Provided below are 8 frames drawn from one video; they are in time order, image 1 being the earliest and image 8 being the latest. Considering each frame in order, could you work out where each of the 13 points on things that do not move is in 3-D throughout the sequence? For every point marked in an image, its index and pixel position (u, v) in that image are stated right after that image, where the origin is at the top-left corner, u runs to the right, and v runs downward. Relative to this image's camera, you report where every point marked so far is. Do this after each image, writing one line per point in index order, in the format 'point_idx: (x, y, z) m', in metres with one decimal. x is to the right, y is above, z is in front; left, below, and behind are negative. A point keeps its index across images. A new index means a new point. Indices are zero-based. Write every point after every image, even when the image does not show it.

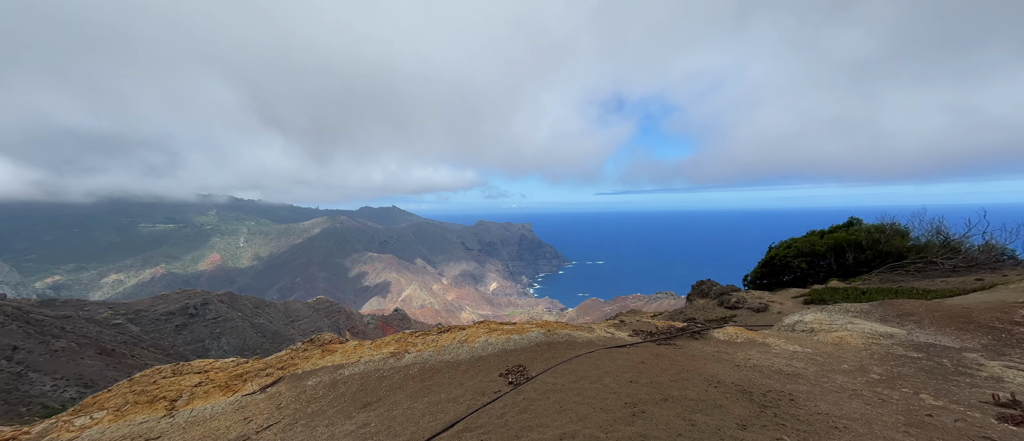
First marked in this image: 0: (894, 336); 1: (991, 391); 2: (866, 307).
0: (+13.9, -4.2, +12.7) m
1: (+12.9, -4.6, +9.4) m
2: (+15.1, -3.7, +15.0) m
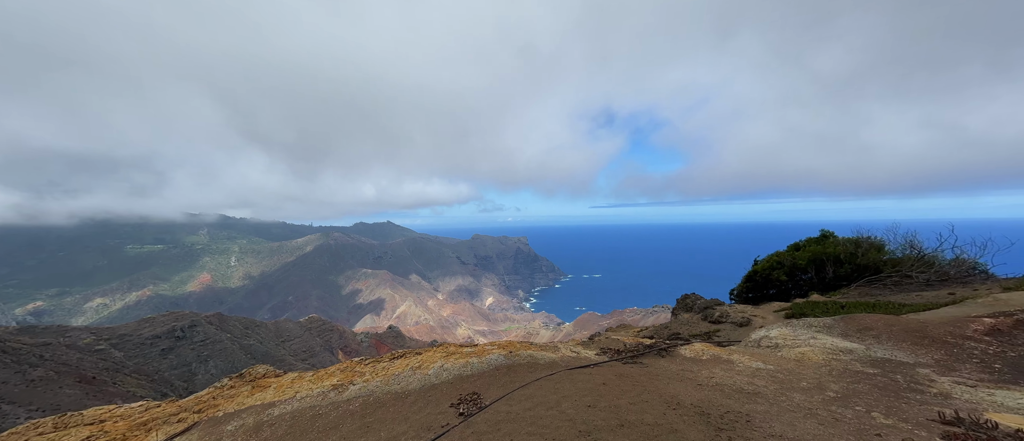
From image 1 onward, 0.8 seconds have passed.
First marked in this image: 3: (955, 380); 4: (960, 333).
0: (+12.3, -4.7, +12.6) m
1: (+11.4, -5.0, +9.3) m
2: (+13.4, -4.3, +14.9) m
3: (+12.8, -4.6, +10.2) m
4: (+15.1, -3.8, +11.8) m
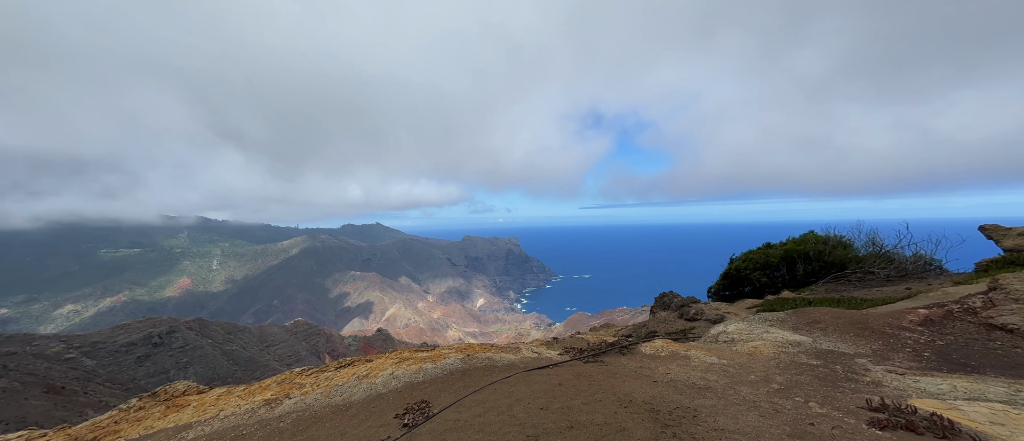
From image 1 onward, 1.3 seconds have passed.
0: (+10.6, -4.6, +12.8) m
1: (+9.7, -4.8, +9.5) m
2: (+11.6, -4.1, +15.1) m
3: (+11.2, -4.4, +10.4) m
4: (+13.4, -3.6, +12.1) m
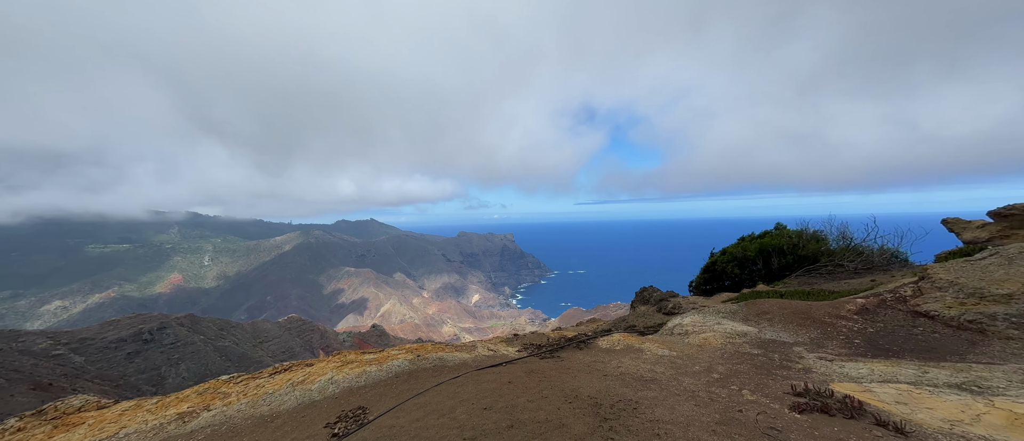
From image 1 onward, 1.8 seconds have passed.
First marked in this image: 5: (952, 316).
0: (+8.8, -4.4, +13.1) m
1: (+8.0, -4.7, +9.8) m
2: (+9.8, -3.9, +15.4) m
3: (+9.4, -4.3, +10.7) m
4: (+11.6, -3.4, +12.4) m
5: (+13.5, -2.9, +10.8) m
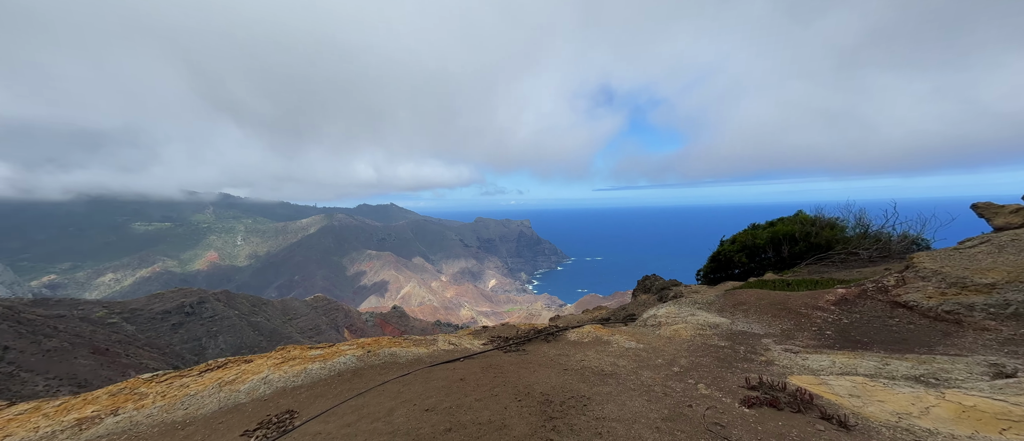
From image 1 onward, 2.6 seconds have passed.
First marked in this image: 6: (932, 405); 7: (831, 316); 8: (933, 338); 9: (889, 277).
0: (+7.6, -3.8, +12.8) m
1: (+6.6, -4.3, +9.5) m
2: (+8.8, -3.3, +15.0) m
3: (+8.1, -3.8, +10.3) m
4: (+10.4, -2.9, +11.8) m
5: (+12.1, -2.5, +10.1) m
6: (+8.4, -3.7, +6.9) m
7: (+10.1, -3.1, +11.1) m
8: (+11.0, -3.1, +9.1) m
9: (+13.1, -2.0, +12.0) m
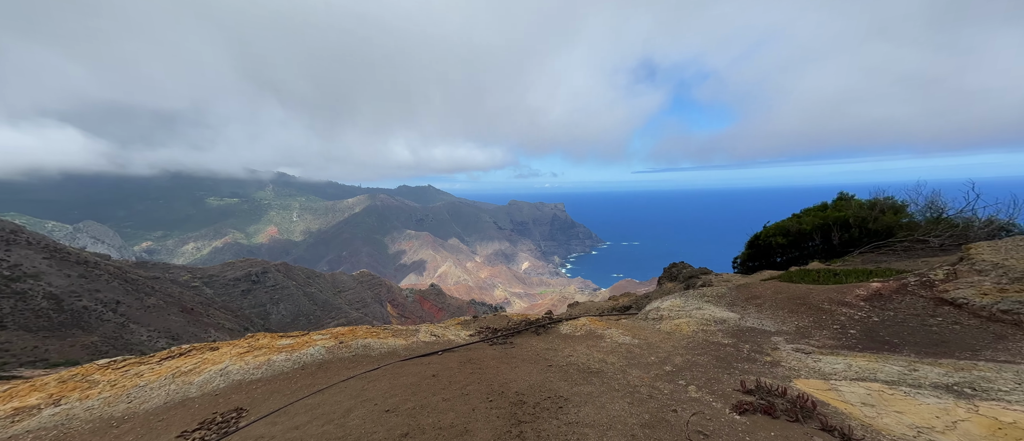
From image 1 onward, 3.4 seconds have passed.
0: (+7.3, -3.2, +11.7) m
1: (+6.0, -3.8, +8.6) m
2: (+8.7, -2.6, +13.8) m
3: (+7.6, -3.3, +9.2) m
4: (+10.0, -2.4, +10.5) m
5: (+11.6, -2.1, +8.5) m
6: (+7.5, -3.4, +5.8) m
7: (+9.7, -2.6, +9.7) m
8: (+10.3, -2.7, +7.7) m
9: (+12.8, -1.5, +10.3) m
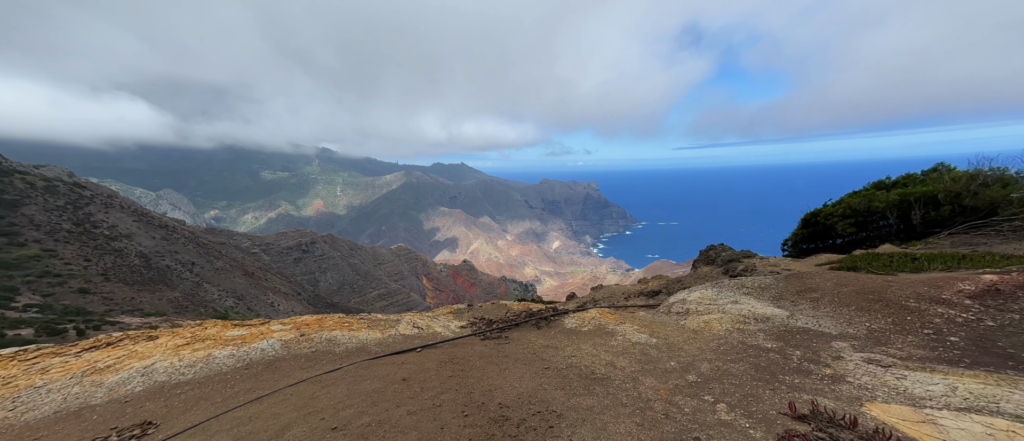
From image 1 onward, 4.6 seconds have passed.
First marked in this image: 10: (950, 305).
0: (+7.3, -2.5, +9.5) m
1: (+5.7, -3.2, +6.6) m
2: (+8.9, -1.7, +11.4) m
3: (+7.3, -2.7, +7.1) m
4: (+9.9, -1.8, +8.0) m
5: (+11.2, -1.6, +5.9) m
6: (+6.9, -3.0, +3.7) m
7: (+9.5, -2.0, +7.3) m
8: (+9.9, -2.2, +5.2) m
9: (+12.6, -0.9, +7.5) m
10: (+9.6, -1.8, +7.6) m
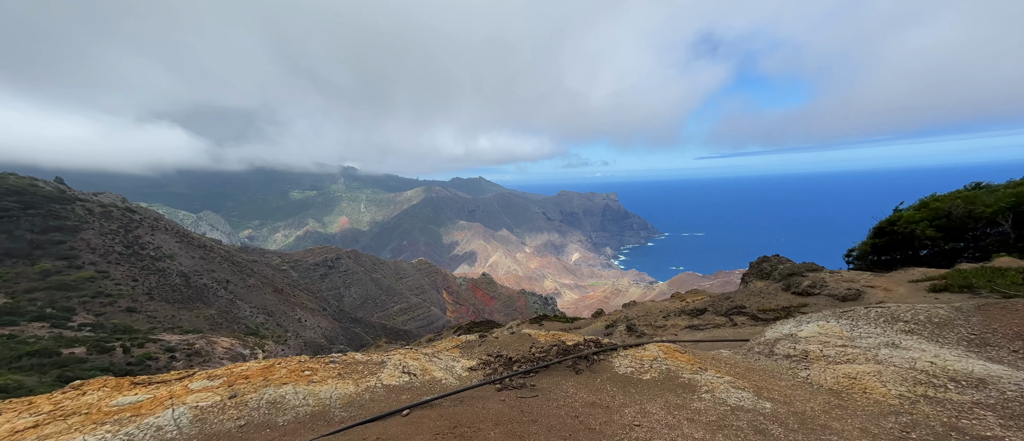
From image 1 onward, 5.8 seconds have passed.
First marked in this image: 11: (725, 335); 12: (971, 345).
0: (+7.9, -2.4, +5.6) m
1: (+6.1, -3.0, +2.7) m
2: (+9.6, -1.7, +7.4) m
3: (+7.8, -2.6, +3.1) m
4: (+10.4, -1.6, +4.0) m
5: (+11.7, -1.3, +1.8) m
6: (+7.2, -2.7, -0.2) m
7: (+10.0, -1.8, +3.3) m
8: (+10.3, -1.9, +1.2) m
9: (+13.1, -0.7, +3.4) m
10: (+10.1, -1.7, +3.6) m
11: (+8.2, -3.3, +11.4) m
12: (+8.8, -2.0, +6.6) m
